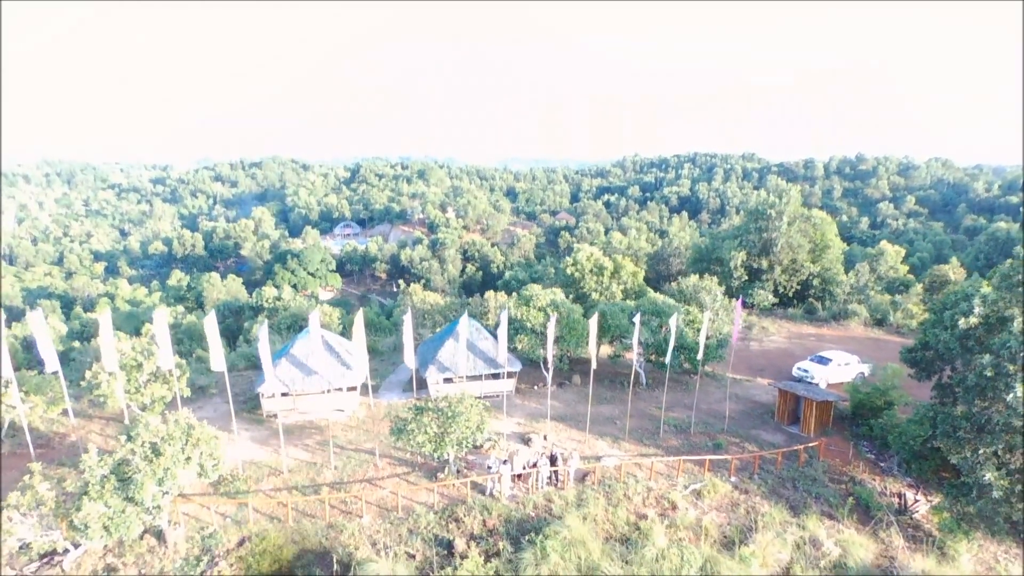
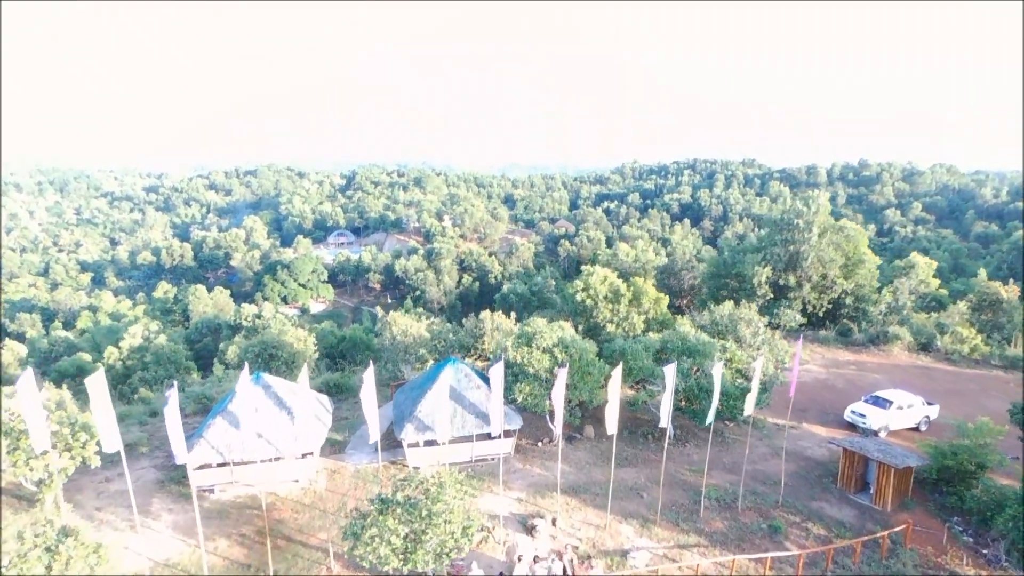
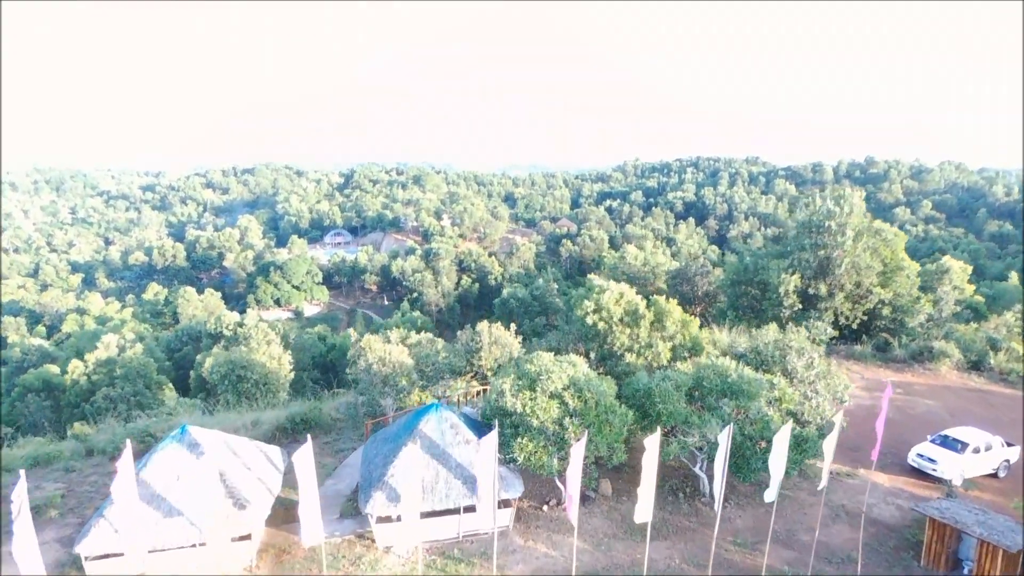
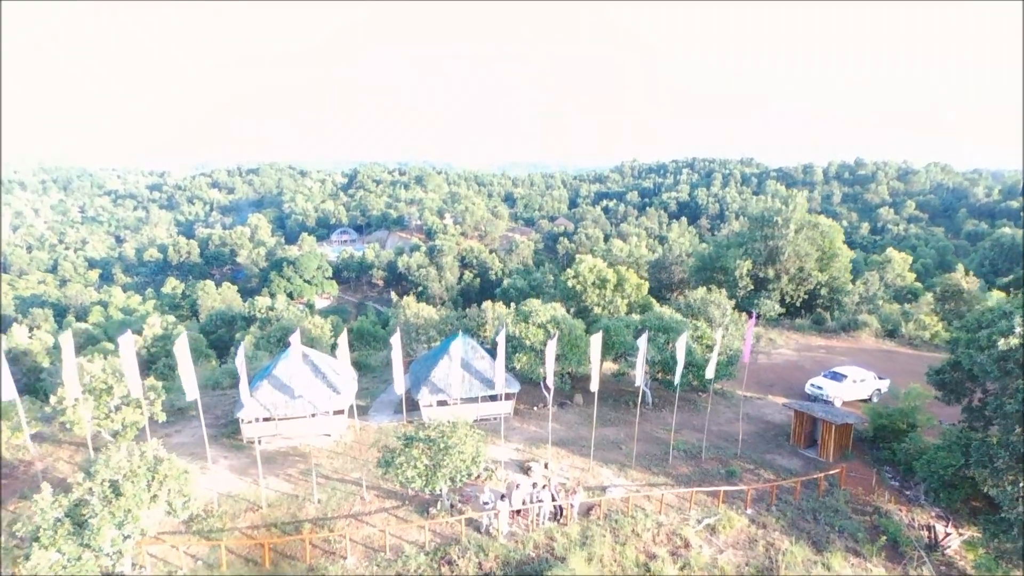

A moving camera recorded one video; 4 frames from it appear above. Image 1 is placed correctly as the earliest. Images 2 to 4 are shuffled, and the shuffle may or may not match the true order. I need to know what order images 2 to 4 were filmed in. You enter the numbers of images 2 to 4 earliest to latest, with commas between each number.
4, 2, 3
